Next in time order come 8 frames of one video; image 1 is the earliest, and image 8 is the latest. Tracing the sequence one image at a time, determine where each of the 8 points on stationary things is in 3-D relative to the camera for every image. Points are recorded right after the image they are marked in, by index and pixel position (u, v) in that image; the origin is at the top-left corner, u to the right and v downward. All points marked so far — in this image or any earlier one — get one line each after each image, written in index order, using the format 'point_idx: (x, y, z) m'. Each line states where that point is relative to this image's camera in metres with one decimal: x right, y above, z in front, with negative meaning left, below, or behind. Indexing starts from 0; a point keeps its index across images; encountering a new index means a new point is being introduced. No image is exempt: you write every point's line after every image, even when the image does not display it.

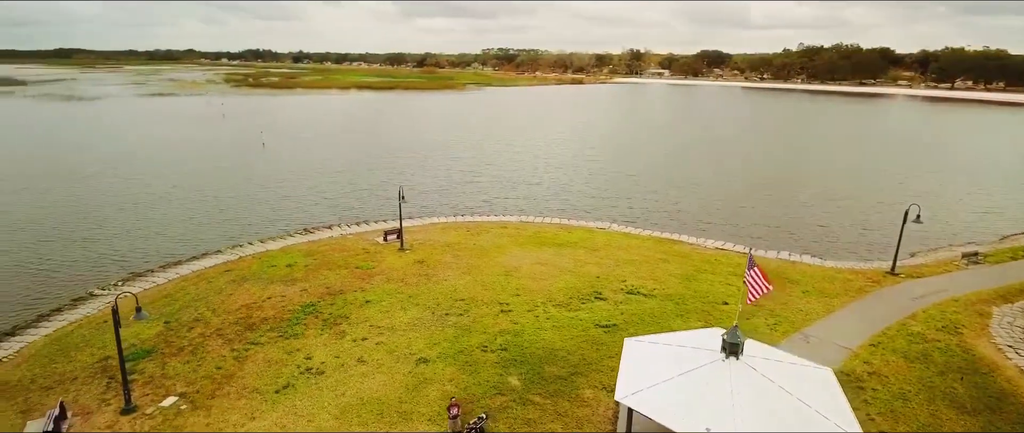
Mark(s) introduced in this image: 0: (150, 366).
0: (-12.5, -5.1, +19.0) m
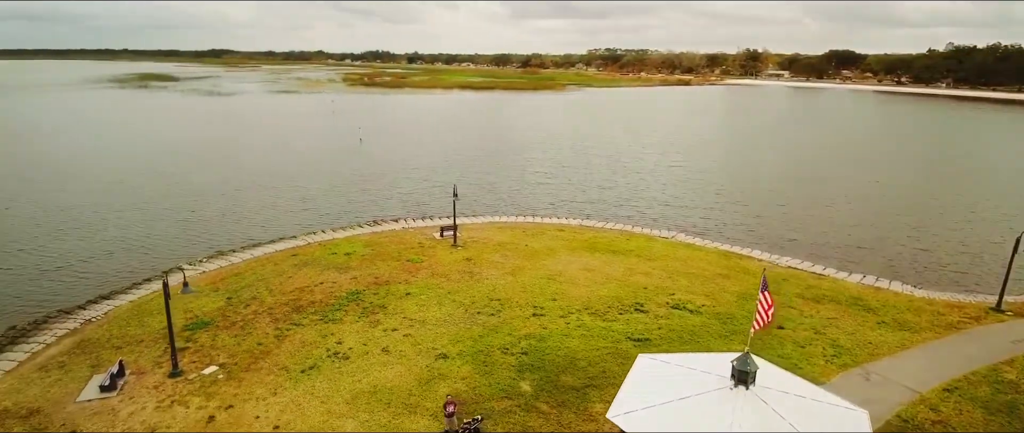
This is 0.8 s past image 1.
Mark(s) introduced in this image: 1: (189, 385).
0: (-11.8, -4.5, +21.0) m
1: (-10.6, -5.5, +18.0) m
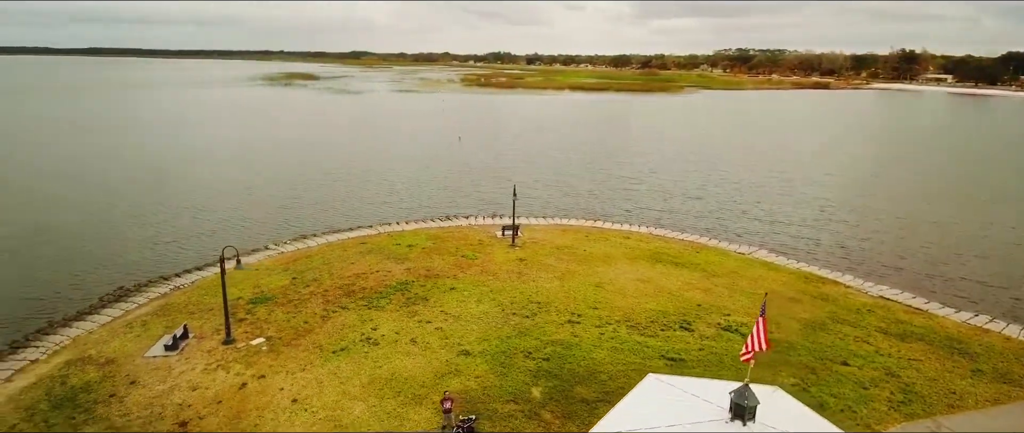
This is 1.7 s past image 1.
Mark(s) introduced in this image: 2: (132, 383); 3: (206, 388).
0: (-10.5, -3.9, +23.1) m
1: (-10.1, -4.9, +20.0) m
2: (-12.4, -5.4, +18.0) m
3: (-10.0, -5.6, +17.9) m
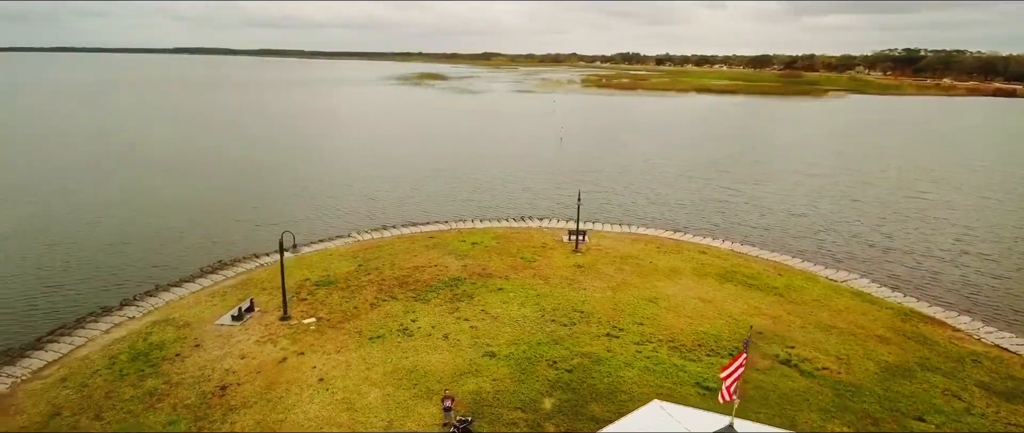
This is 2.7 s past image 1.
0: (-8.7, -3.4, +25.0) m
1: (-9.0, -4.5, +21.9) m
2: (-11.8, -4.8, +20.4) m
3: (-9.3, -5.1, +19.8) m
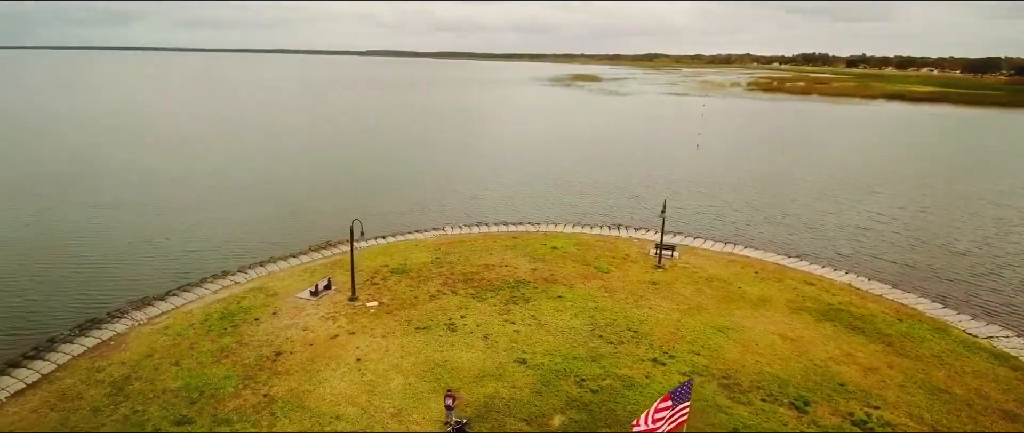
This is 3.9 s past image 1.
0: (-5.8, -3.0, +26.8) m
1: (-7.0, -4.0, +23.8) m
2: (-10.1, -4.1, +23.2) m
3: (-8.0, -4.6, +22.0) m
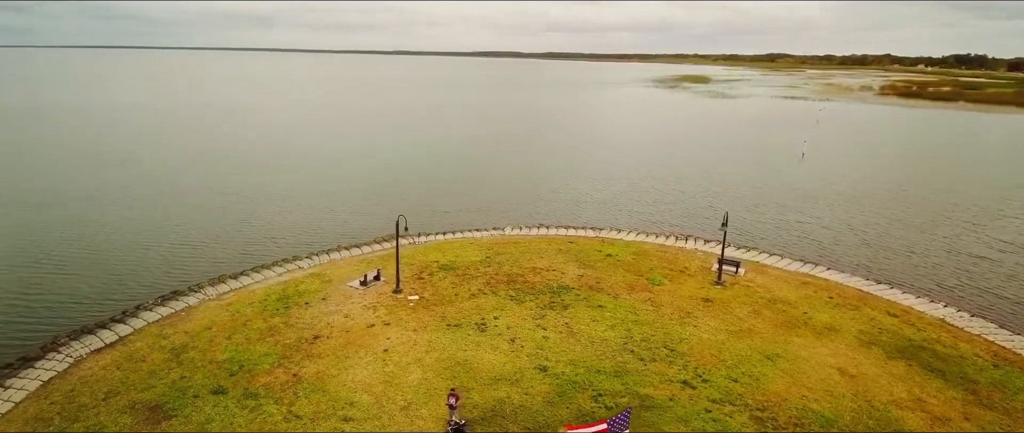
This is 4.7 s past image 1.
0: (-3.6, -2.9, +27.4) m
1: (-5.4, -3.8, +24.8) m
2: (-8.6, -3.7, +24.7) m
3: (-6.7, -4.3, +23.1) m
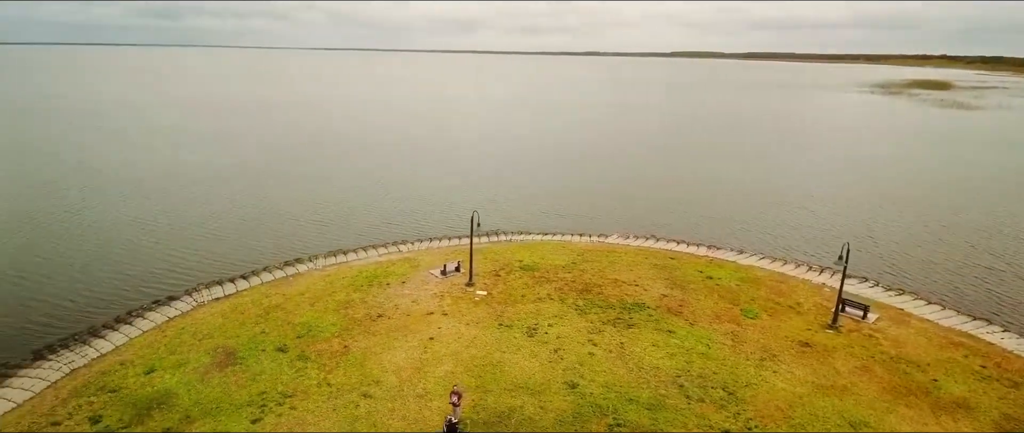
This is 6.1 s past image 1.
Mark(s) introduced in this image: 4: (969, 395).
0: (+0.3, -2.9, +27.6) m
1: (-2.4, -3.6, +25.6) m
2: (-5.3, -3.2, +26.5) m
3: (-4.2, -3.9, +24.5) m
4: (+15.5, -6.2, +18.7) m
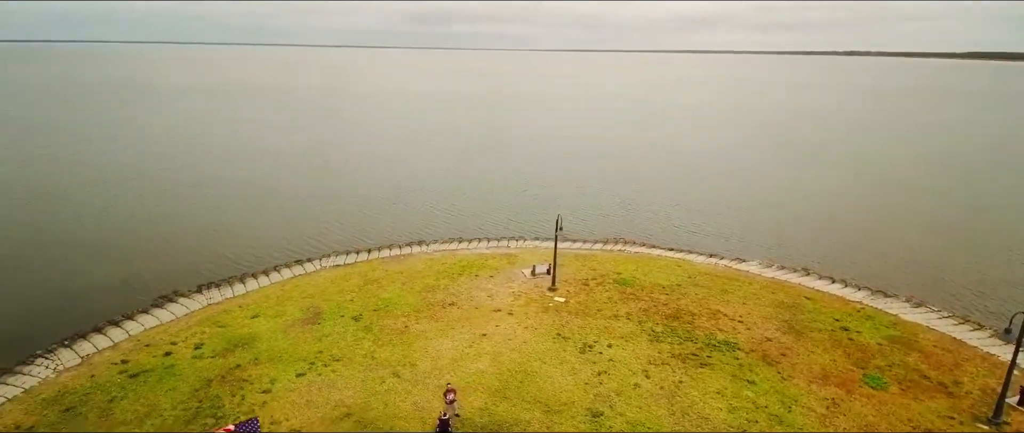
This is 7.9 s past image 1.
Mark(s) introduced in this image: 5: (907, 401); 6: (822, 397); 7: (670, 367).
0: (+4.5, -3.3, +26.0) m
1: (+1.3, -3.7, +25.2) m
2: (-1.0, -3.0, +27.2) m
3: (-0.8, -3.8, +24.8) m
4: (+14.9, -8.1, +12.2) m
5: (+13.1, -6.1, +18.2) m
6: (+10.4, -6.0, +18.4) m
7: (+5.8, -5.4, +19.8) m
